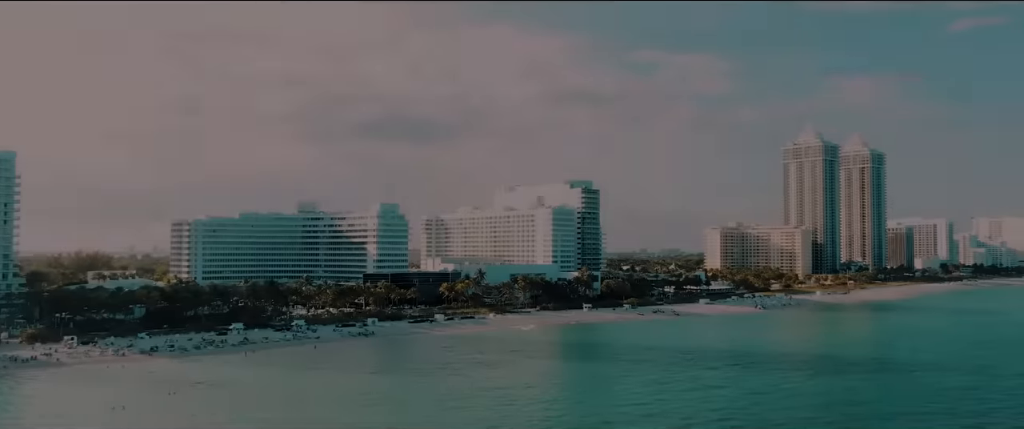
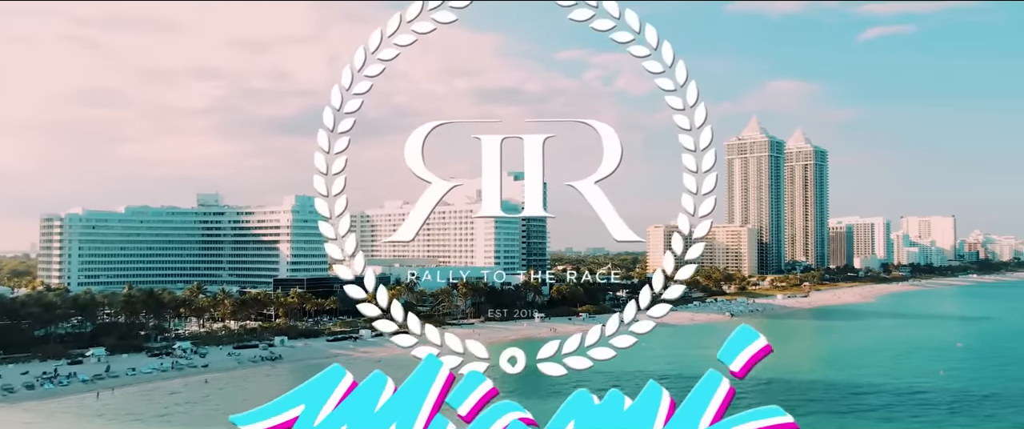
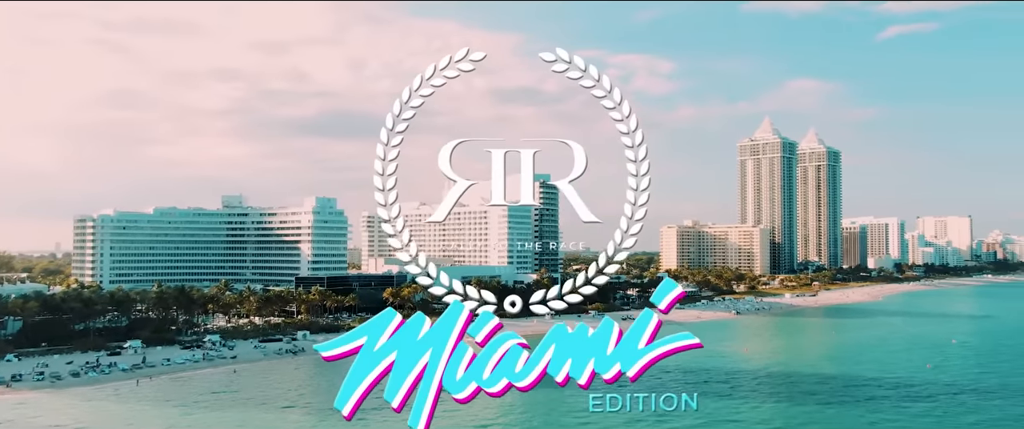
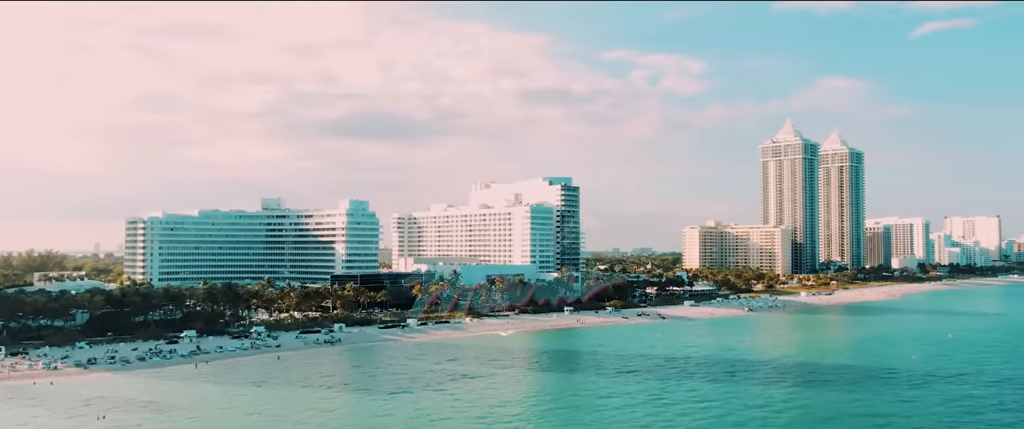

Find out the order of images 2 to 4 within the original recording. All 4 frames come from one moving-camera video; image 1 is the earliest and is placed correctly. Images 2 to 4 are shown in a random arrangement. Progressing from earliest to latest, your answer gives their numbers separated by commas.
4, 3, 2
